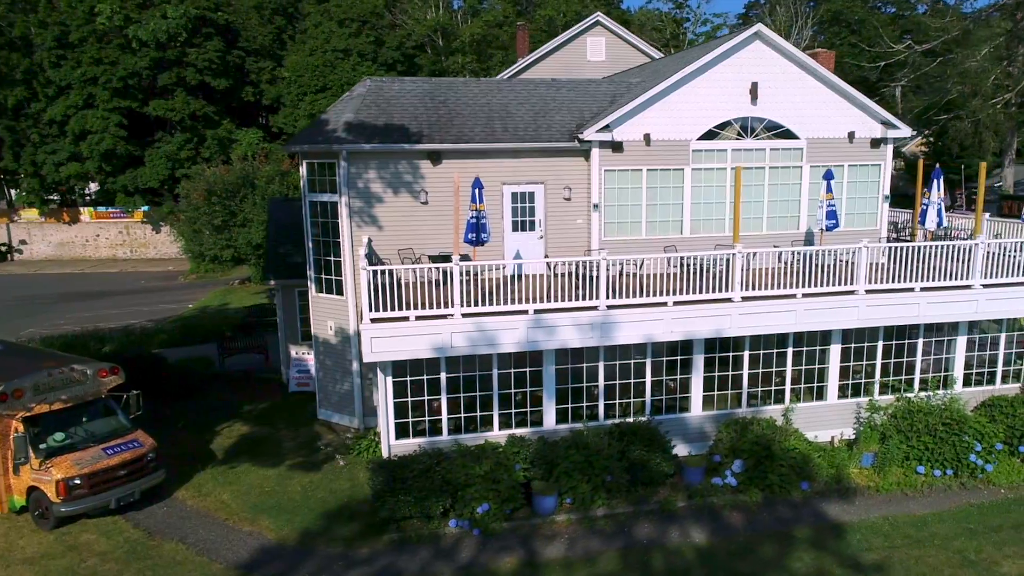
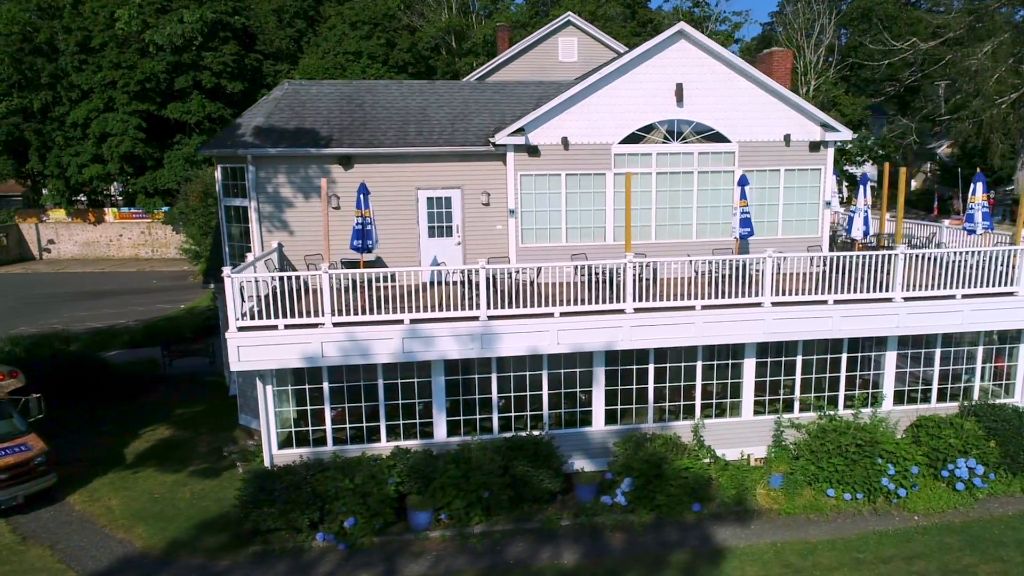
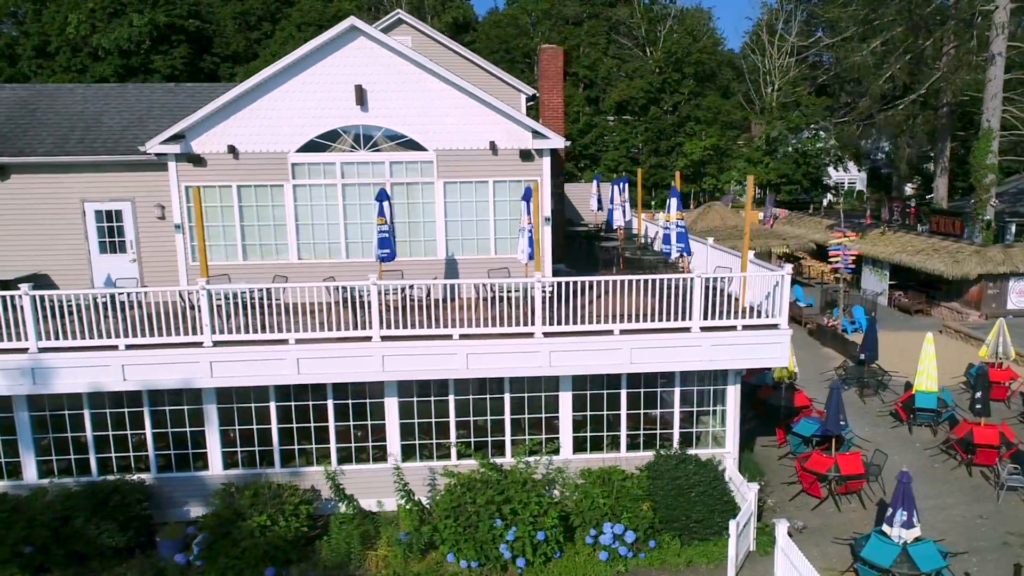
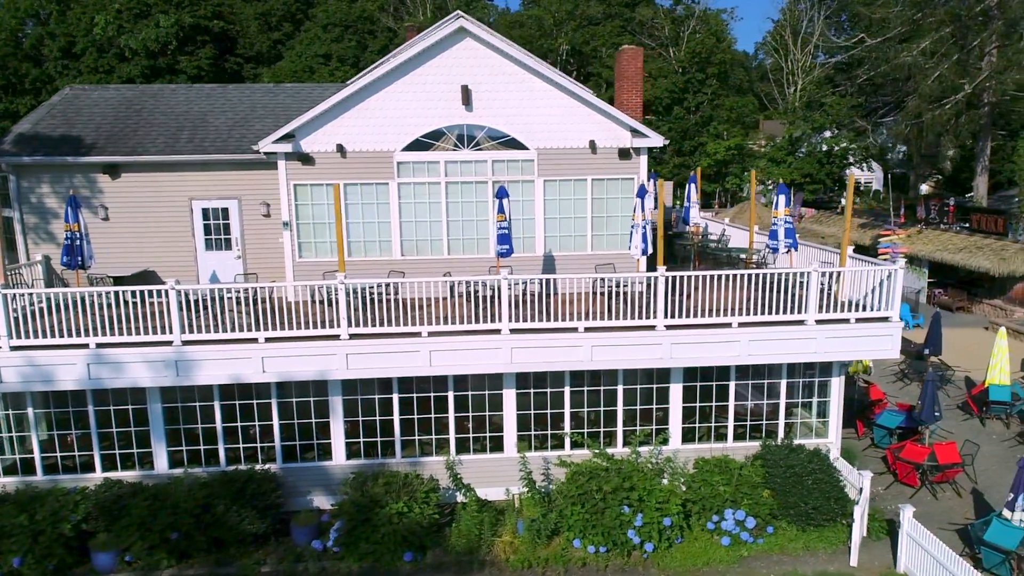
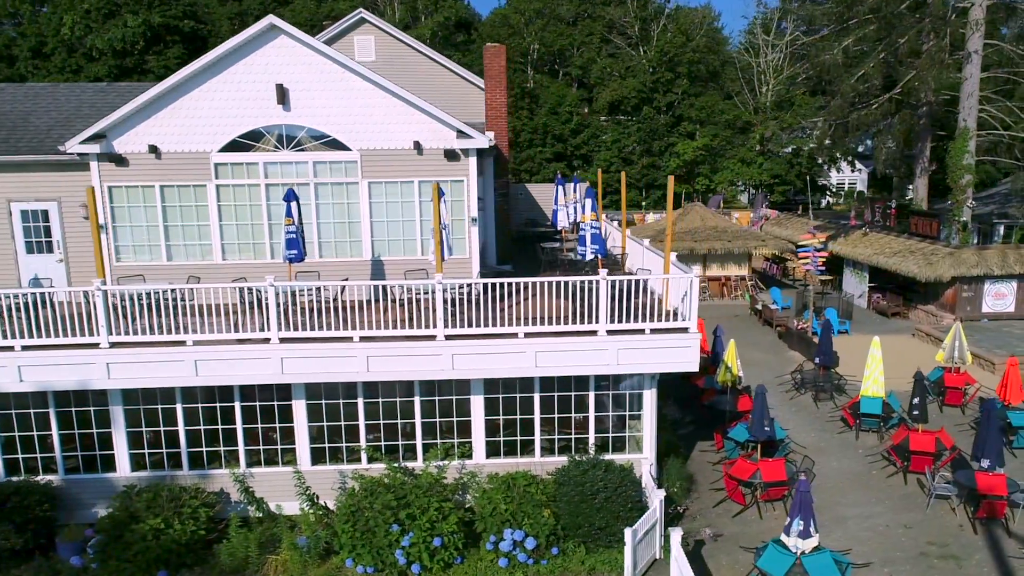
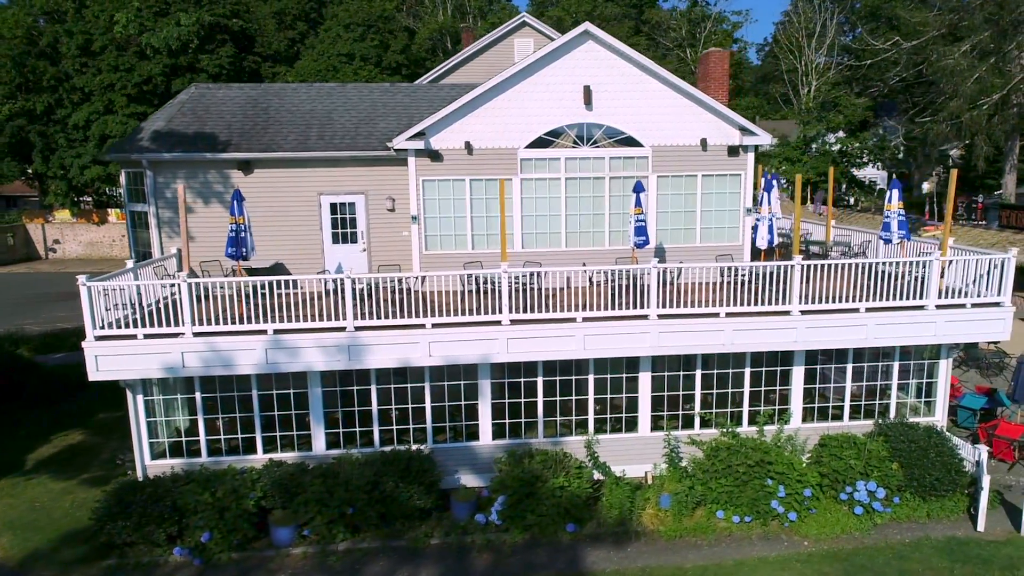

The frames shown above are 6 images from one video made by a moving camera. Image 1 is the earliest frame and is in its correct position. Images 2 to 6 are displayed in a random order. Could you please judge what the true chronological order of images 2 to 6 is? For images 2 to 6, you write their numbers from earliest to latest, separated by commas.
2, 6, 4, 3, 5
